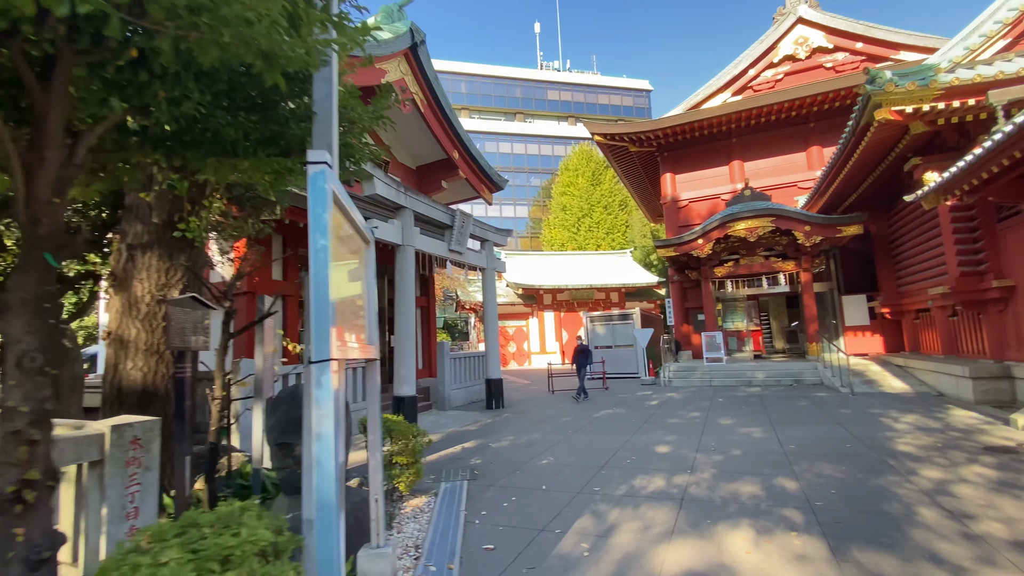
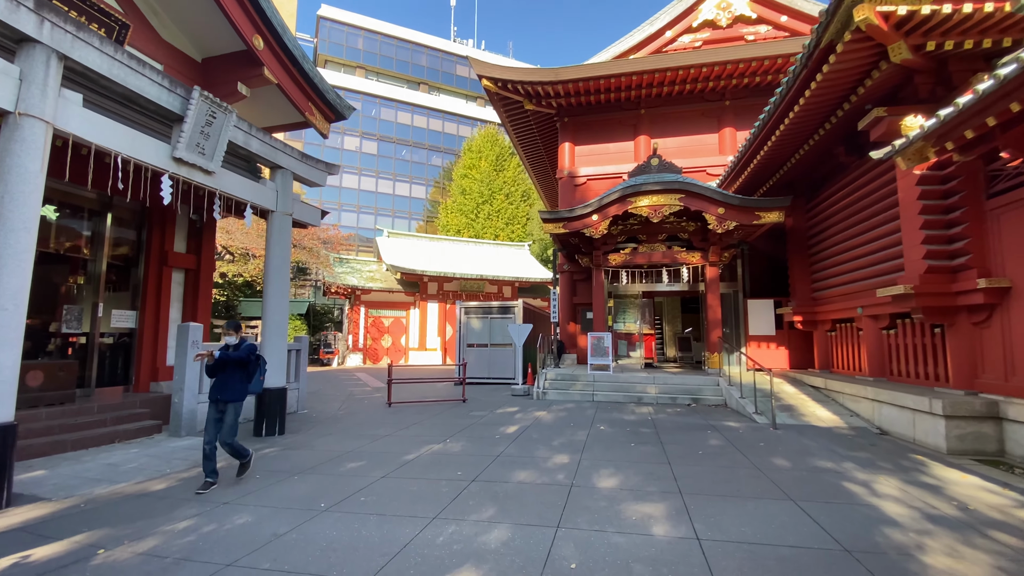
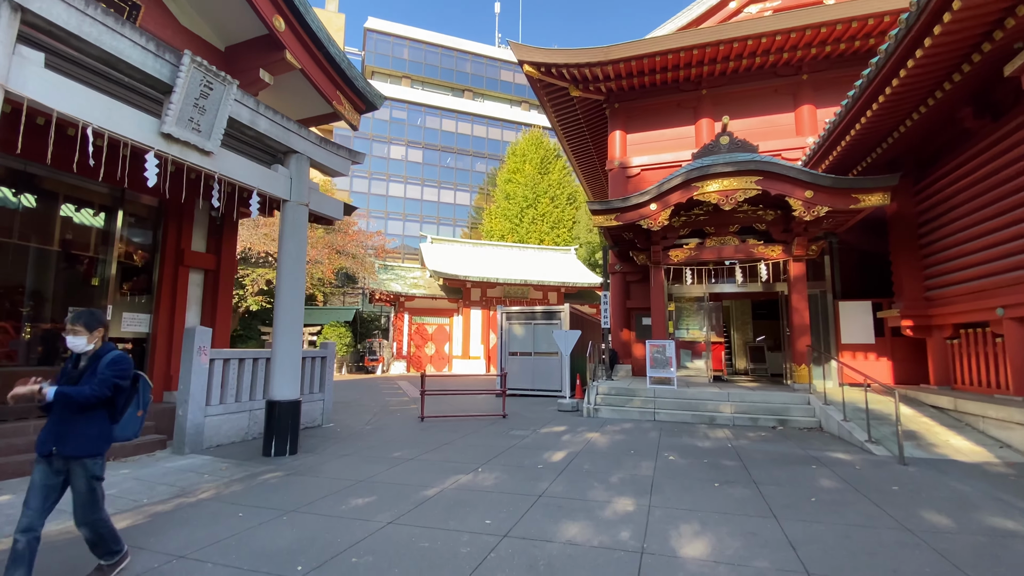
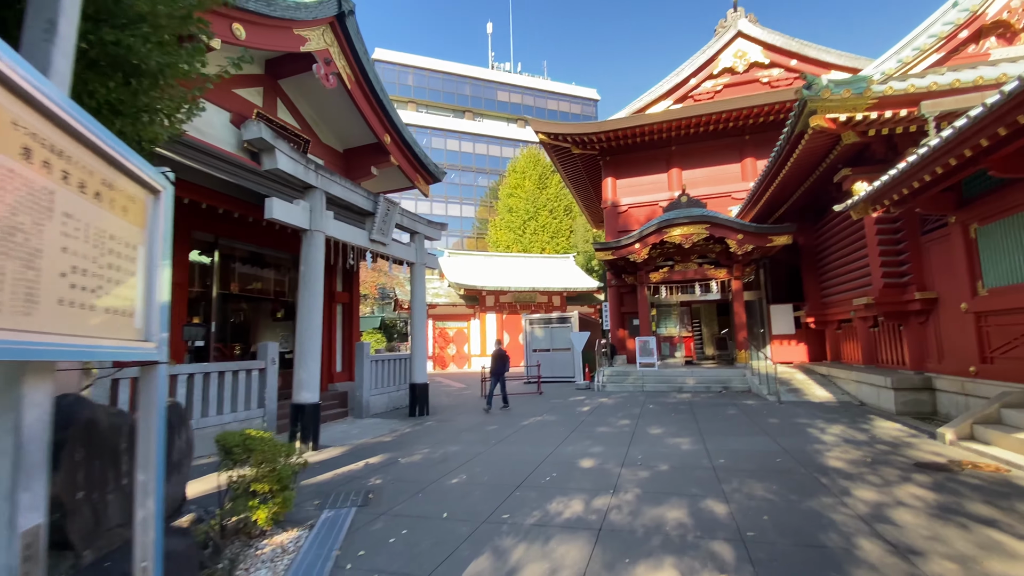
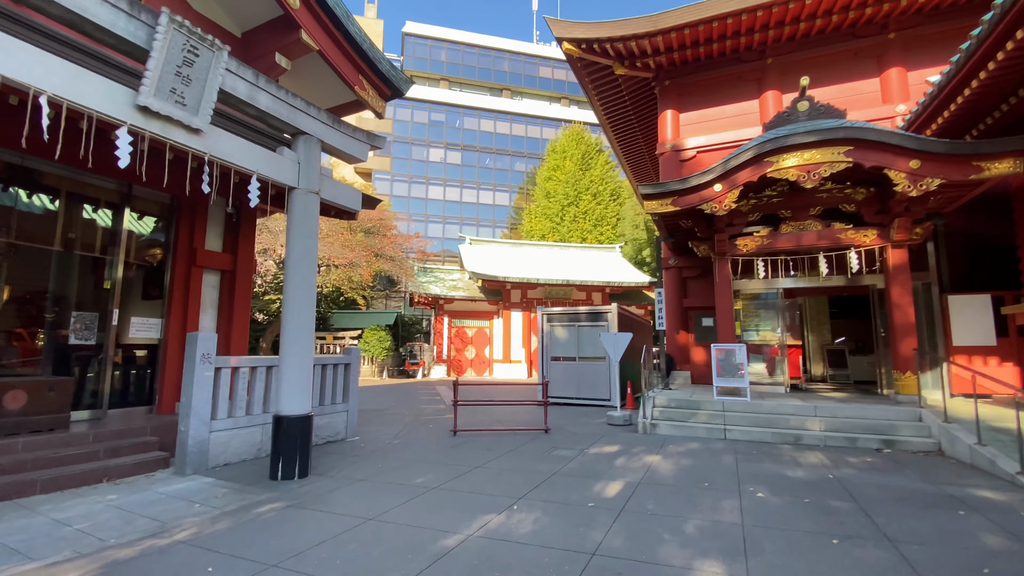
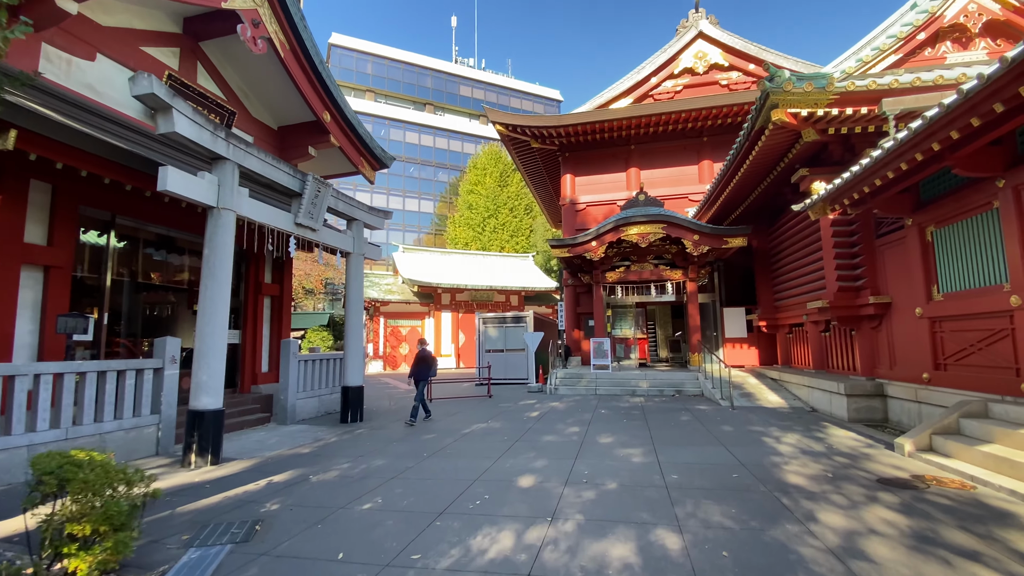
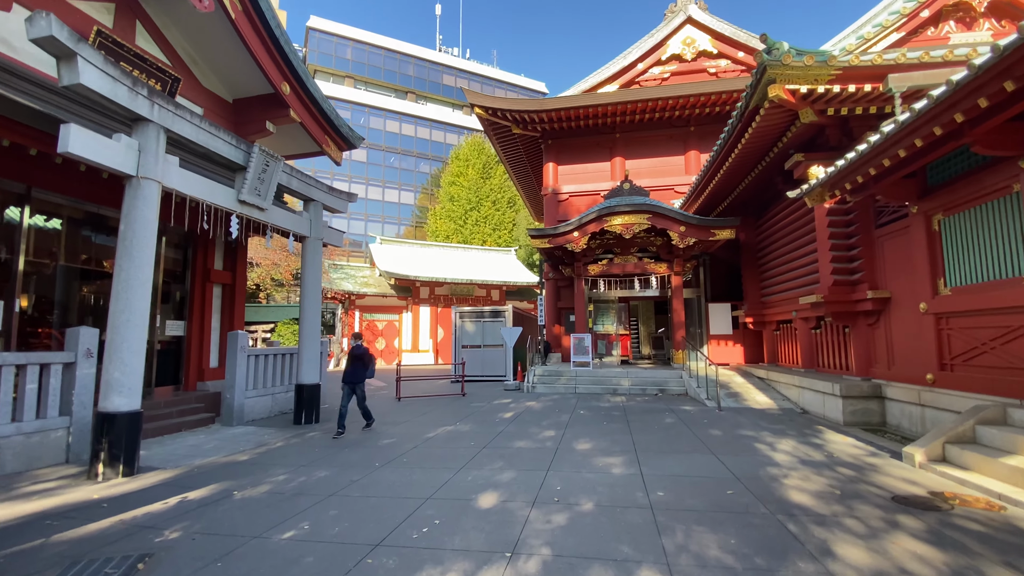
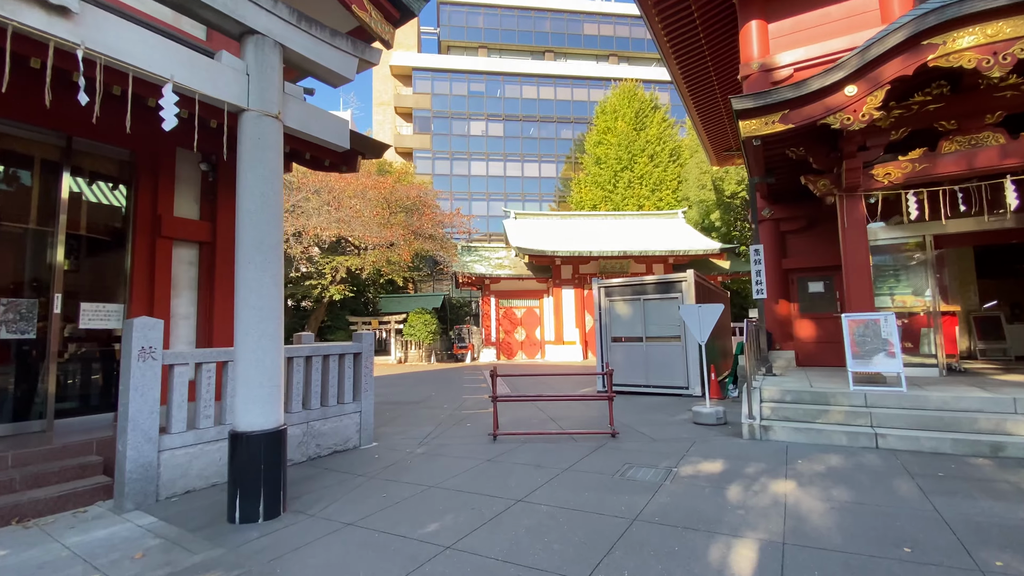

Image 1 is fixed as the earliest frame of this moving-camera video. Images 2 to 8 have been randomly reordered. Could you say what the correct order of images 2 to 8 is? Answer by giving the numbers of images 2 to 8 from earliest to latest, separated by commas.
4, 6, 7, 2, 3, 5, 8
